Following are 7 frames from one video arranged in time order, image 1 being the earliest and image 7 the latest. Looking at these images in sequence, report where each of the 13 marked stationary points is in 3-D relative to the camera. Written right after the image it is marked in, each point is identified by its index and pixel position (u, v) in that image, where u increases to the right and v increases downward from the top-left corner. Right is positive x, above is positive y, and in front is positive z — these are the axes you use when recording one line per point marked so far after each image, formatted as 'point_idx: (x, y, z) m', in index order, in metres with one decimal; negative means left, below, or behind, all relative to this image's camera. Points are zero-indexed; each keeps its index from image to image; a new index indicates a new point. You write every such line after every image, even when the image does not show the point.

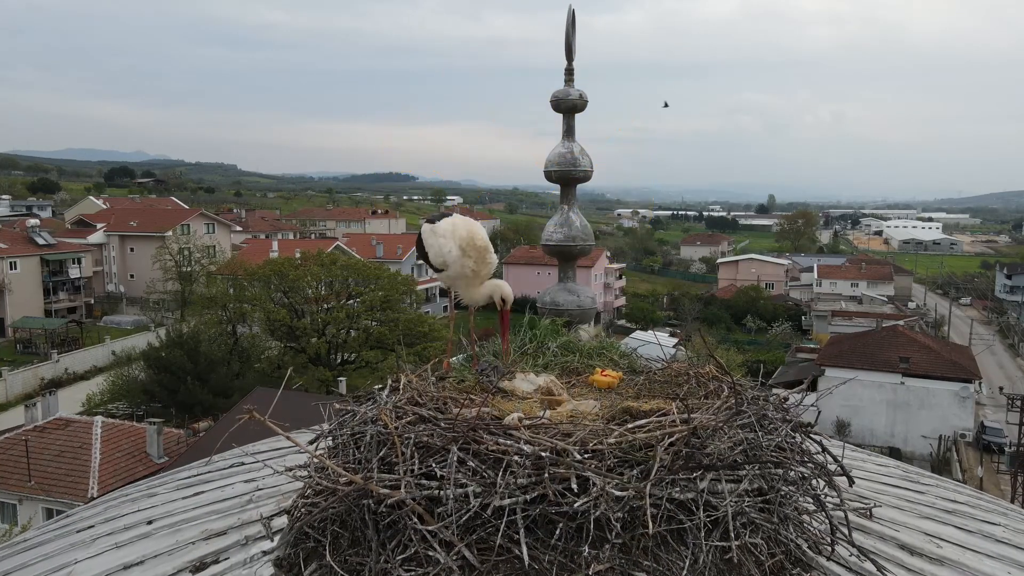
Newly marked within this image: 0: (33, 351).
0: (-13.9, -1.8, +18.5) m
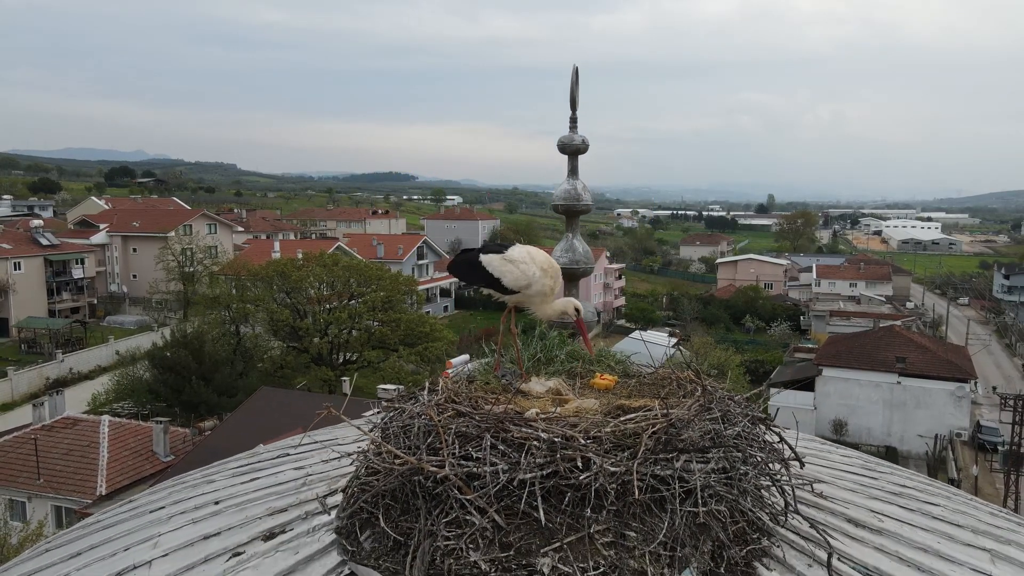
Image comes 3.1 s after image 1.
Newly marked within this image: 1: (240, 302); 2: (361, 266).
0: (-13.9, -1.8, +18.7) m
1: (-6.4, -0.3, +15.0) m
2: (-3.5, +0.5, +14.9) m
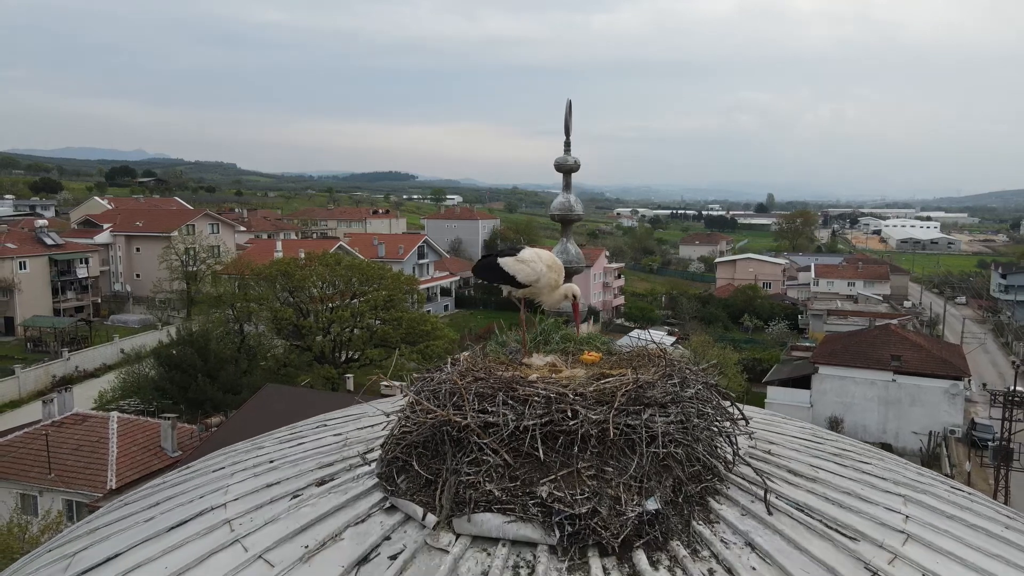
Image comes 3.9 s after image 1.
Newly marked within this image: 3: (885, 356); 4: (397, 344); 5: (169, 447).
0: (-13.9, -1.8, +18.9) m
1: (-6.4, -0.3, +15.3) m
2: (-3.5, +0.5, +15.1) m
3: (+7.9, -1.5, +13.5) m
4: (-2.6, -1.3, +14.7) m
5: (-5.7, -2.6, +10.7) m
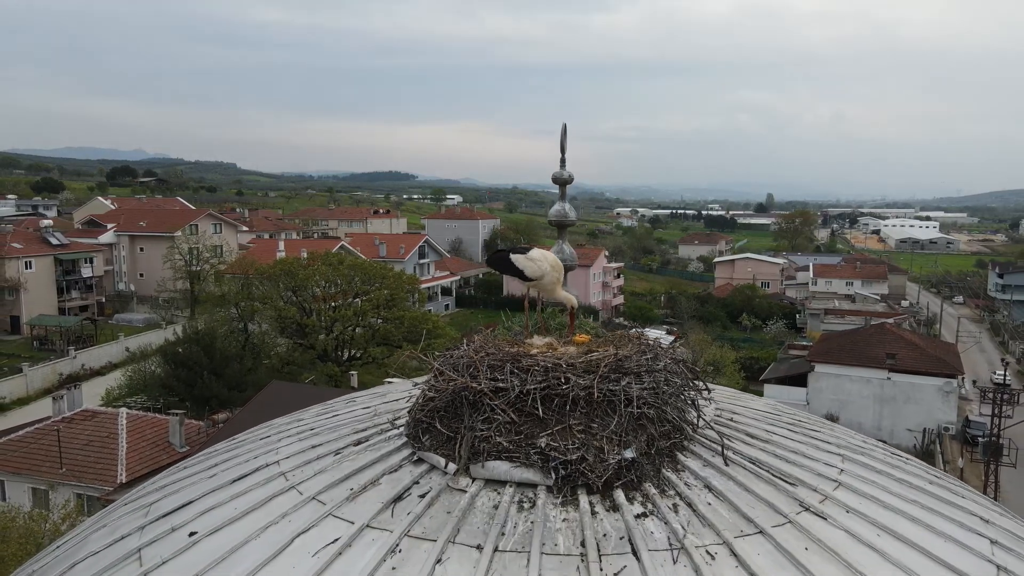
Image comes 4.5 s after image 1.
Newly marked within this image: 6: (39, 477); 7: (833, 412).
0: (-13.9, -1.8, +19.2) m
1: (-6.4, -0.3, +15.5) m
2: (-3.5, +0.5, +15.4) m
3: (+7.9, -1.4, +13.8) m
4: (-2.6, -1.3, +14.9) m
5: (-5.7, -2.6, +10.9) m
6: (-7.4, -3.0, +10.1) m
7: (+7.0, -2.7, +14.0) m
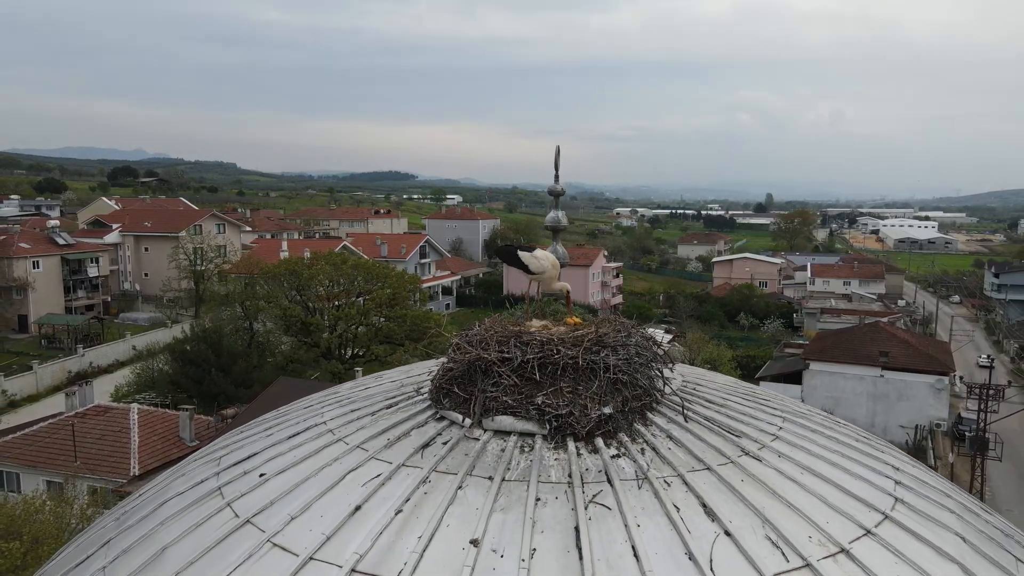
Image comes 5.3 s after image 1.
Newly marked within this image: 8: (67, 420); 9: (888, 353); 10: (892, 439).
0: (-13.9, -1.7, +19.5) m
1: (-6.4, -0.3, +15.9) m
2: (-3.5, +0.5, +15.7) m
3: (+7.9, -1.4, +14.1) m
4: (-2.6, -1.2, +15.3) m
5: (-5.7, -2.6, +11.3) m
6: (-7.4, -2.9, +10.5) m
7: (+7.0, -2.7, +14.3) m
8: (-8.0, -2.4, +11.5) m
9: (+8.2, -1.4, +14.0) m
10: (+8.1, -3.2, +13.7) m
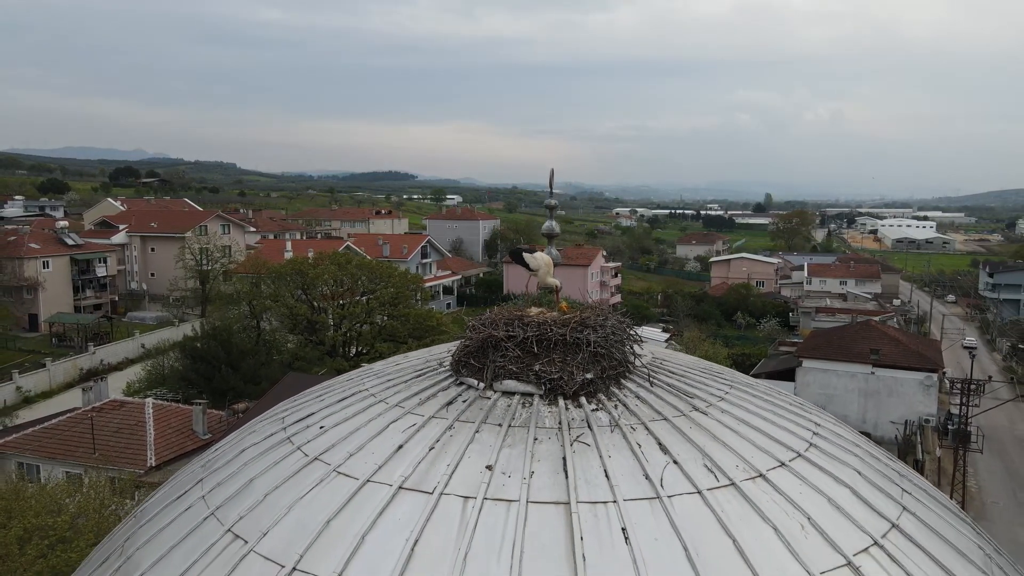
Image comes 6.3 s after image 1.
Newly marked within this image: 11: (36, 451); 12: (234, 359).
0: (-13.9, -1.7, +20.0) m
1: (-6.4, -0.3, +16.4) m
2: (-3.5, +0.6, +16.2) m
3: (+7.9, -1.4, +14.6) m
4: (-2.6, -1.2, +15.8) m
5: (-5.7, -2.6, +11.7) m
6: (-7.4, -2.9, +11.0) m
7: (+7.0, -2.6, +14.8) m
8: (-8.0, -2.3, +12.0) m
9: (+8.2, -1.4, +14.5) m
10: (+8.1, -3.2, +14.2) m
11: (-8.4, -2.9, +11.3) m
12: (-6.3, -1.6, +14.6) m
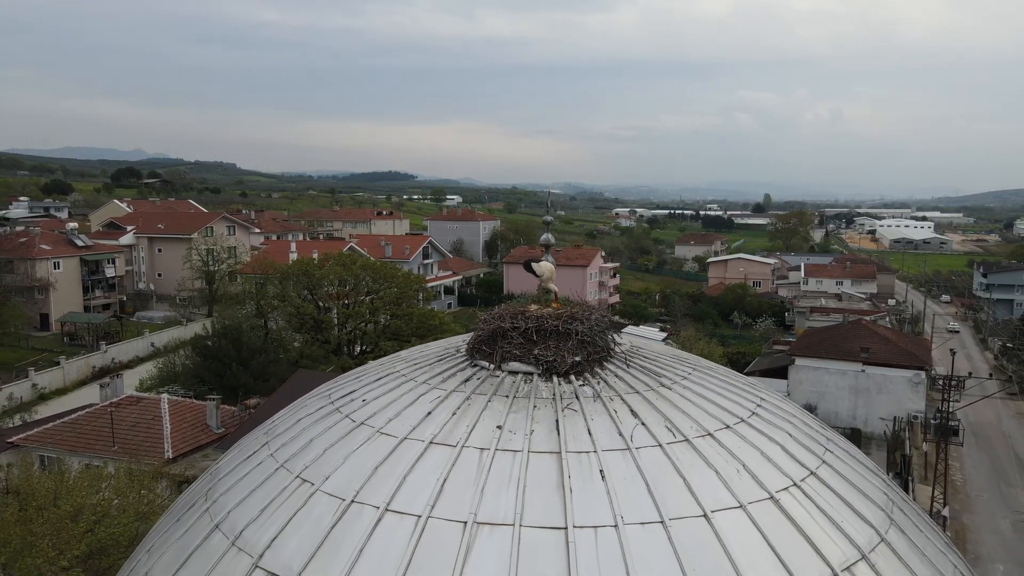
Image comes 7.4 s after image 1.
0: (-13.8, -1.7, +20.6) m
1: (-6.4, -0.3, +16.9) m
2: (-3.5, +0.6, +16.7) m
3: (+8.0, -1.4, +15.2) m
4: (-2.6, -1.2, +16.3) m
5: (-5.7, -2.6, +12.3) m
6: (-7.4, -2.9, +11.5) m
7: (+7.0, -2.6, +15.4) m
8: (-8.0, -2.4, +12.6) m
9: (+8.2, -1.4, +15.0) m
10: (+8.1, -3.2, +14.8) m
11: (-8.4, -2.9, +11.8) m
12: (-6.3, -1.6, +15.1) m
